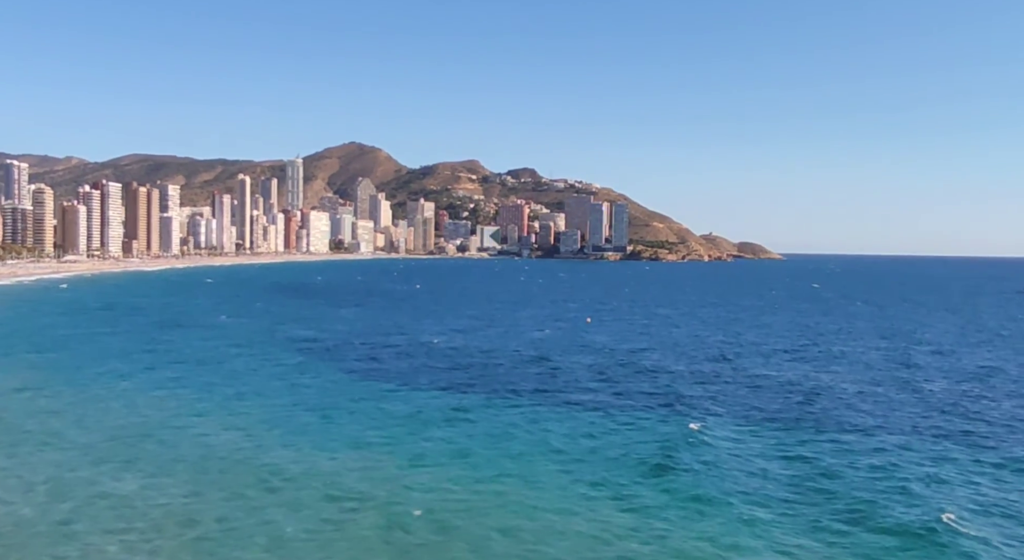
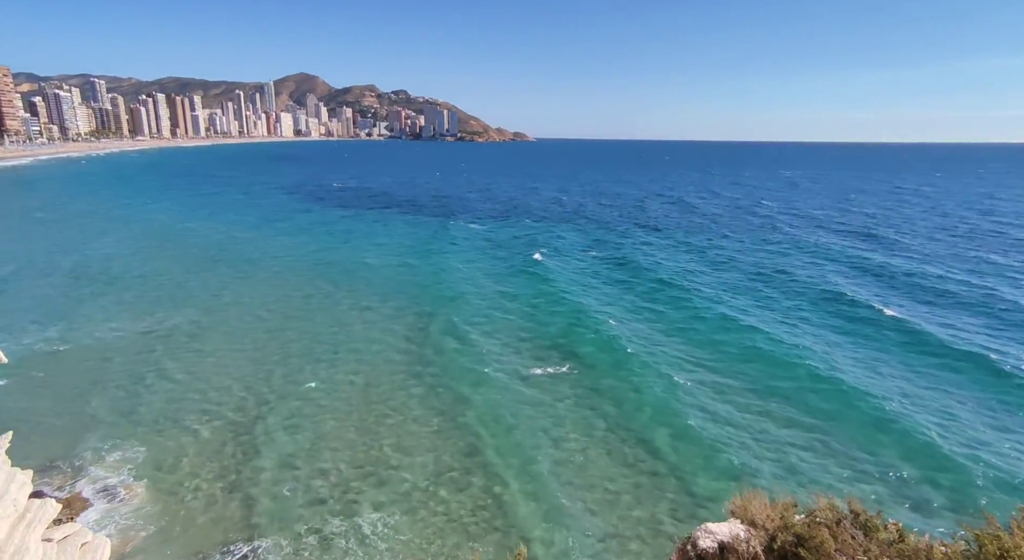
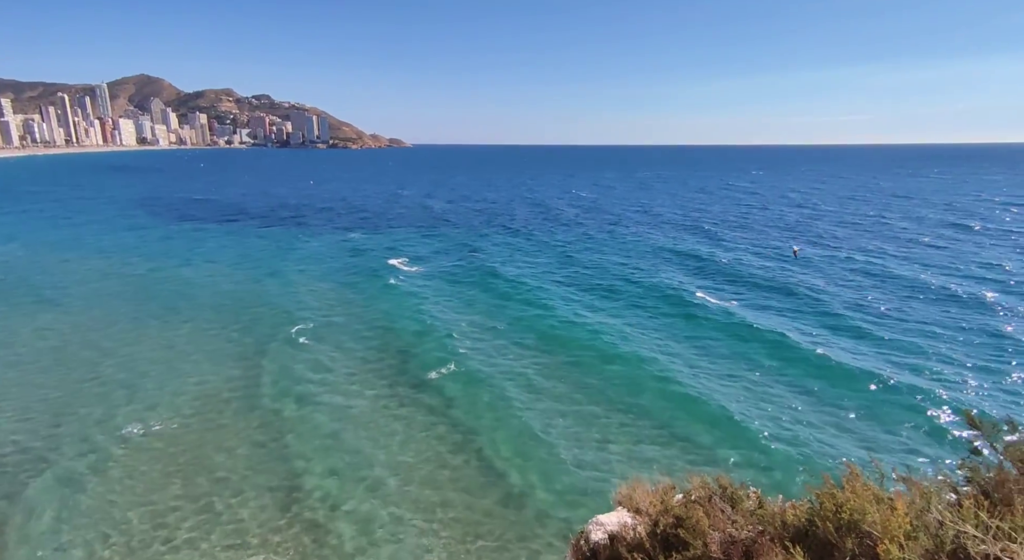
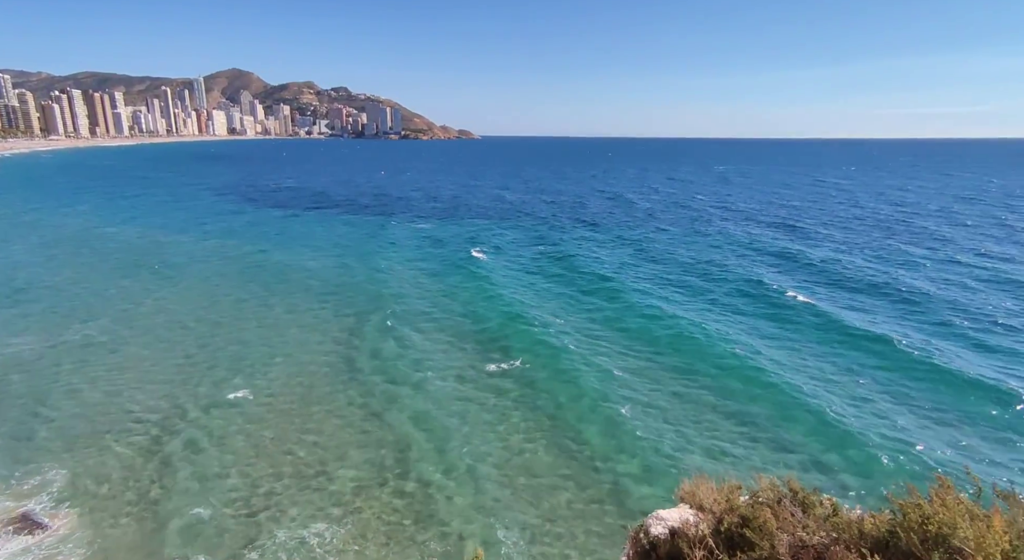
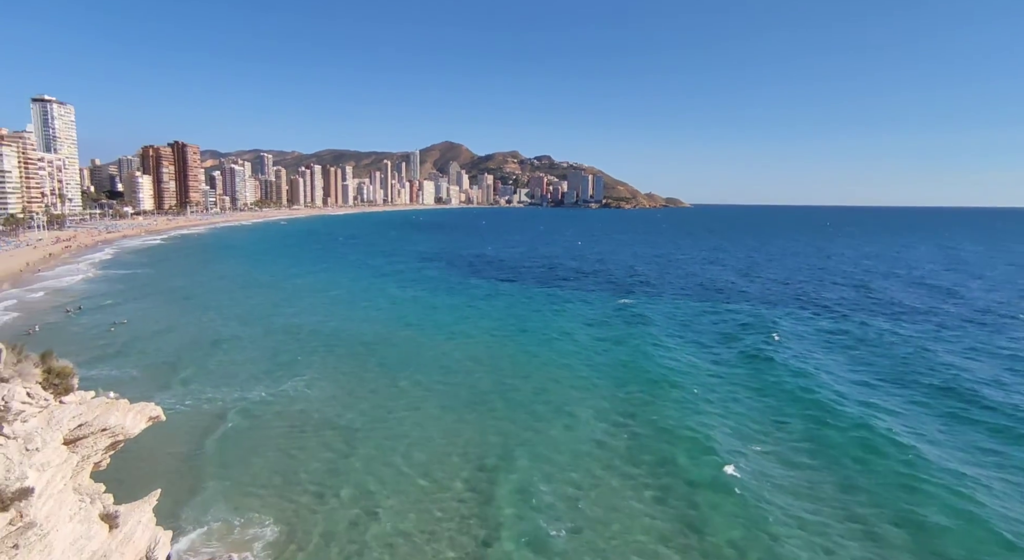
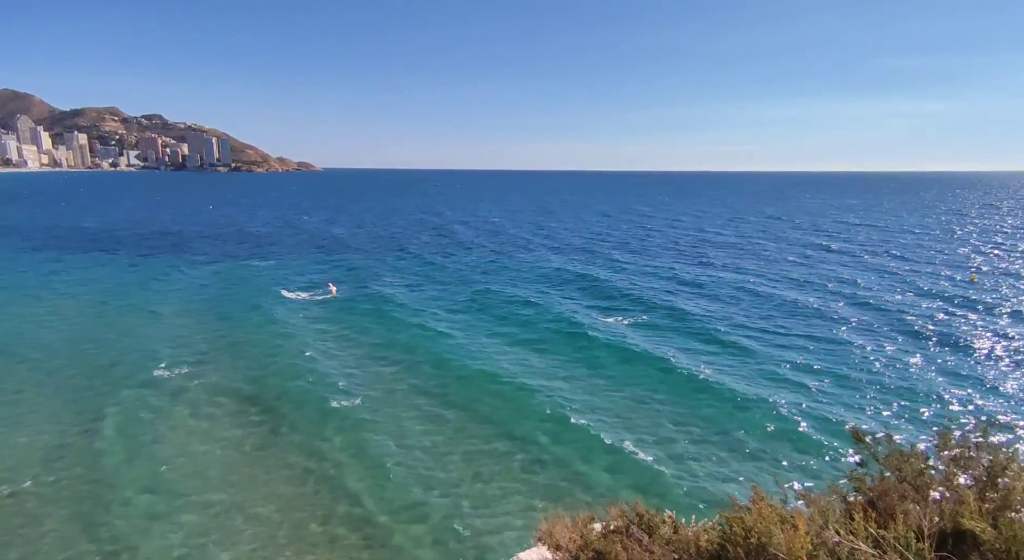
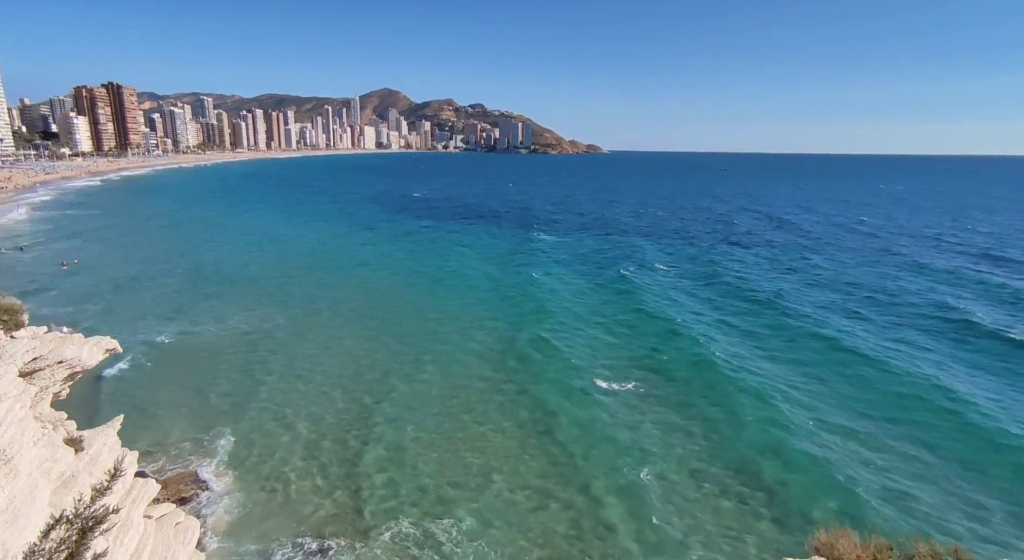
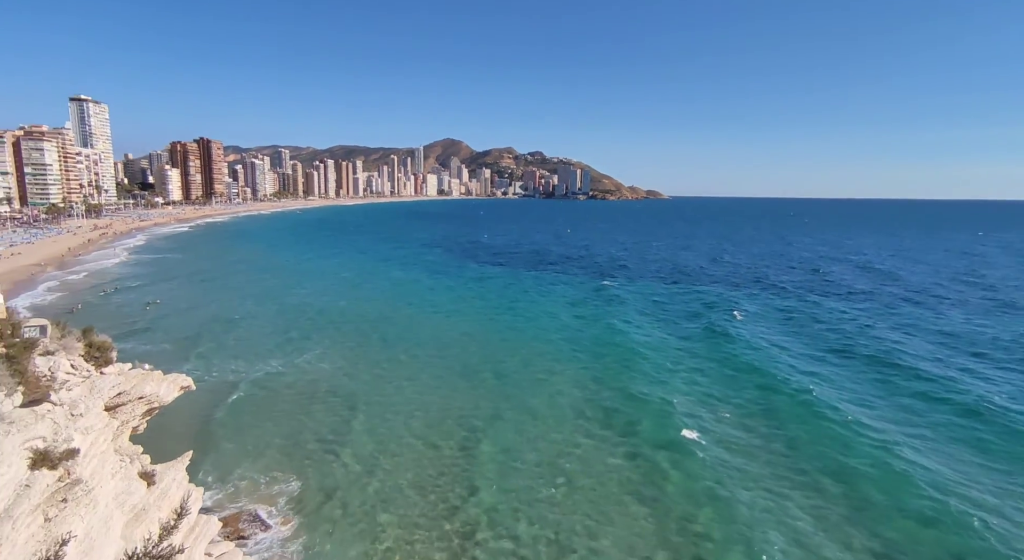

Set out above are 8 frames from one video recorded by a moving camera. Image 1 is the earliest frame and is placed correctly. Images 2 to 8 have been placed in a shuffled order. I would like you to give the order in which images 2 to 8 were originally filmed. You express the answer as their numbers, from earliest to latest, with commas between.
5, 8, 7, 2, 4, 3, 6
